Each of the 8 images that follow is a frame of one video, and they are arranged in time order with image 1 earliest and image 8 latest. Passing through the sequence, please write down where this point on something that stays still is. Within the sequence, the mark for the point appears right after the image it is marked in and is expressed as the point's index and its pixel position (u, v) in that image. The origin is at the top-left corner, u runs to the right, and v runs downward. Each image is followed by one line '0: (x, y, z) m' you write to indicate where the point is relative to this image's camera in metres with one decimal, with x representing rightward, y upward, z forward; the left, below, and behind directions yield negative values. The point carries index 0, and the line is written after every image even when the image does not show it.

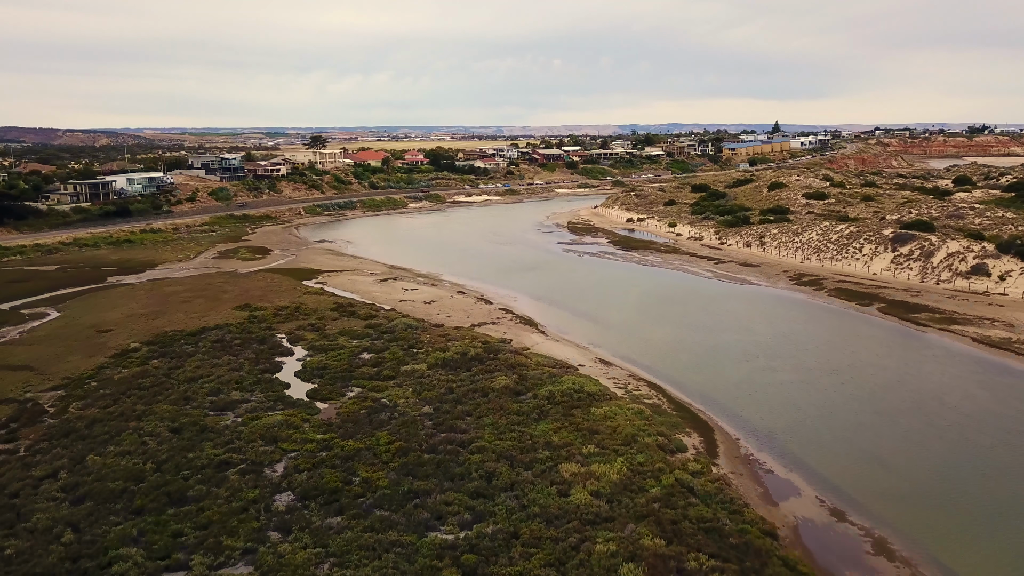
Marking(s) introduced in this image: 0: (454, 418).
0: (-1.1, -2.5, +15.5) m
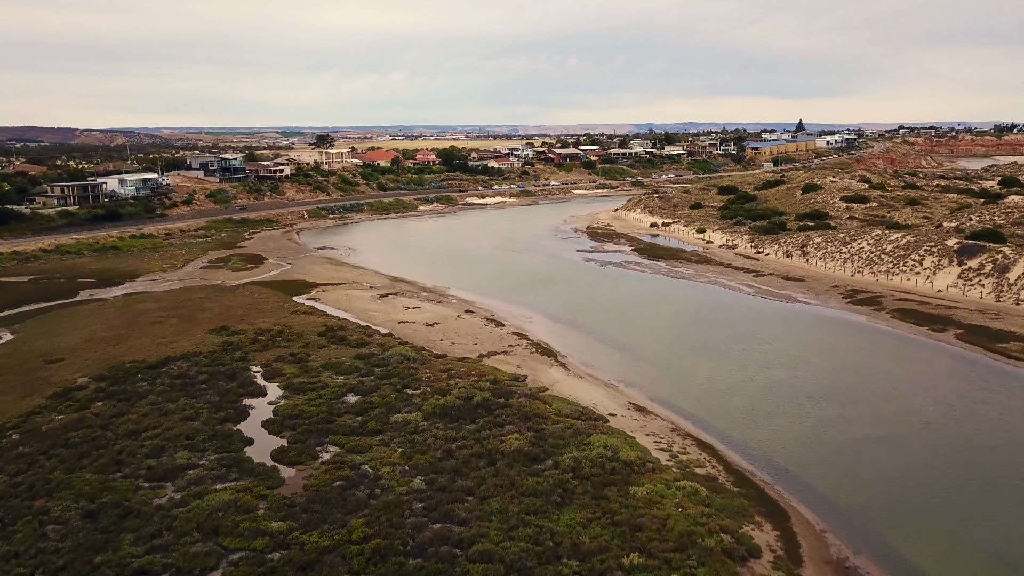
0: (-0.9, -3.1, +11.9) m
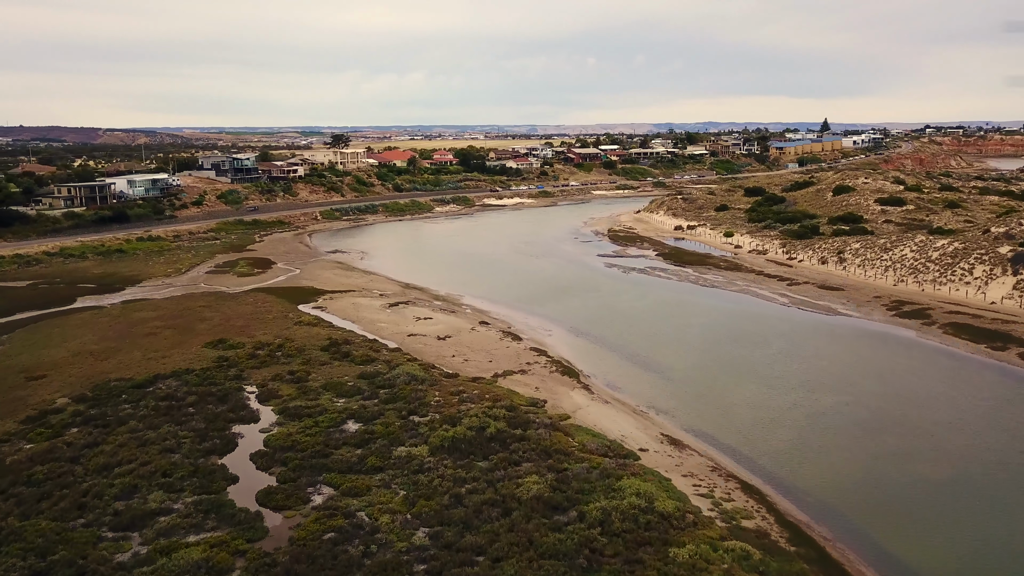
0: (-0.7, -3.4, +10.2) m
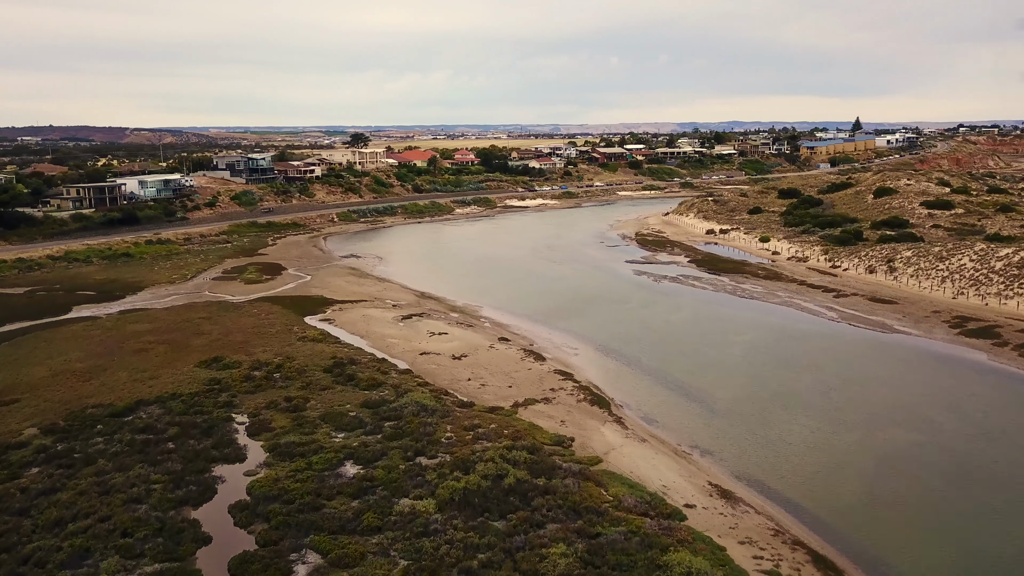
0: (-0.4, -3.8, +8.0) m
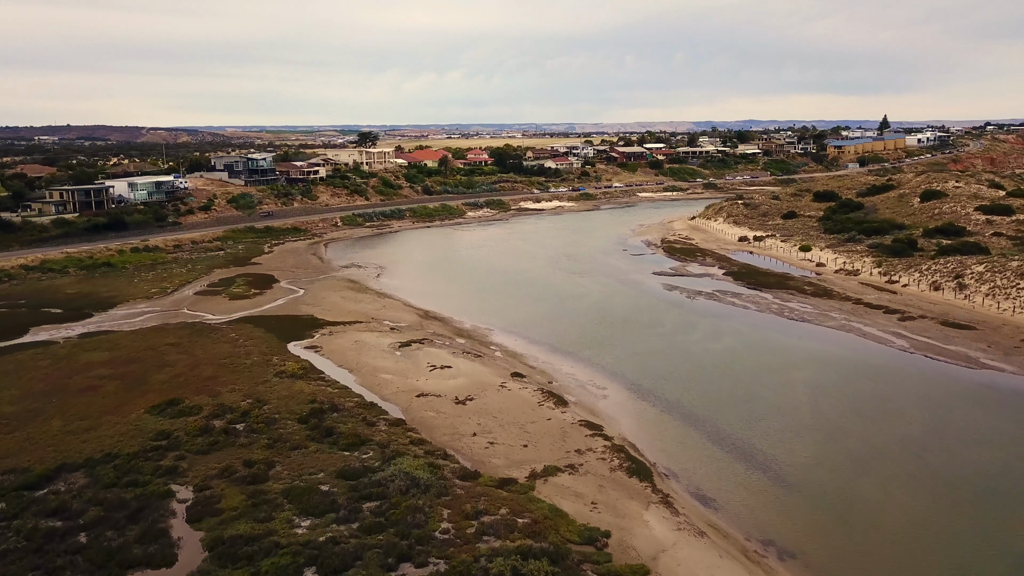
0: (-0.3, -4.4, +4.5) m
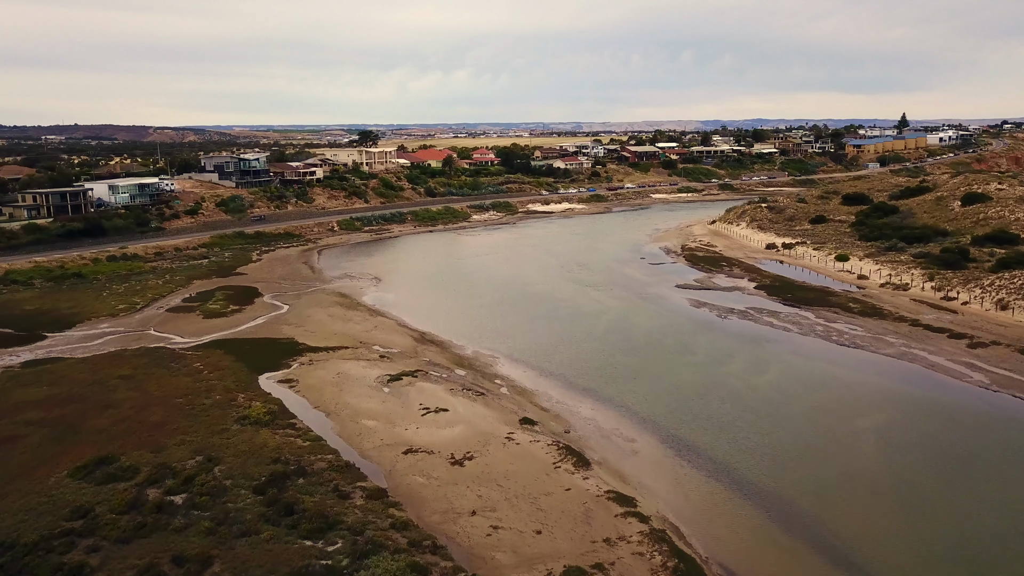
0: (-0.3, -5.0, +1.3) m
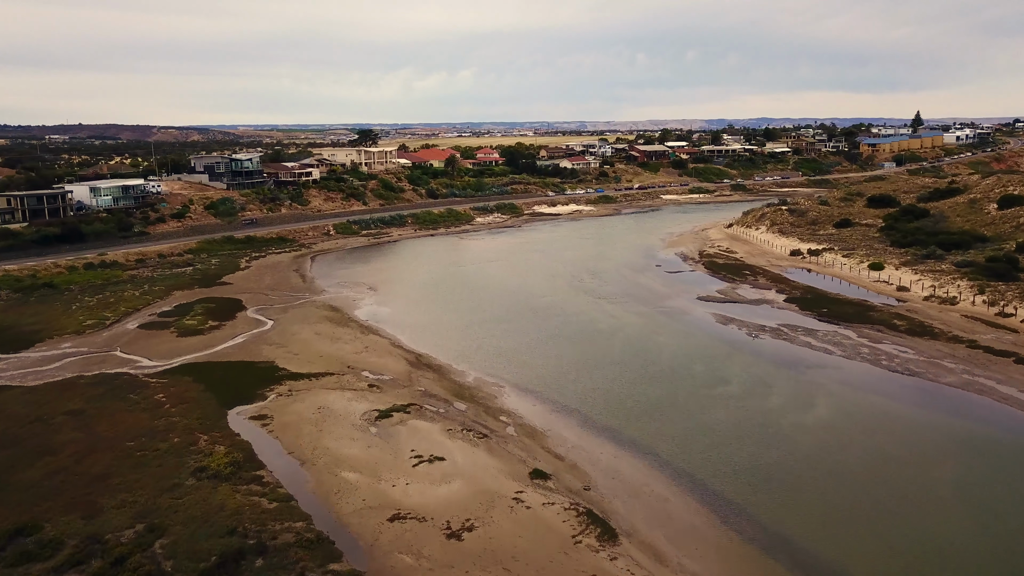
0: (-0.2, -5.5, -1.3) m
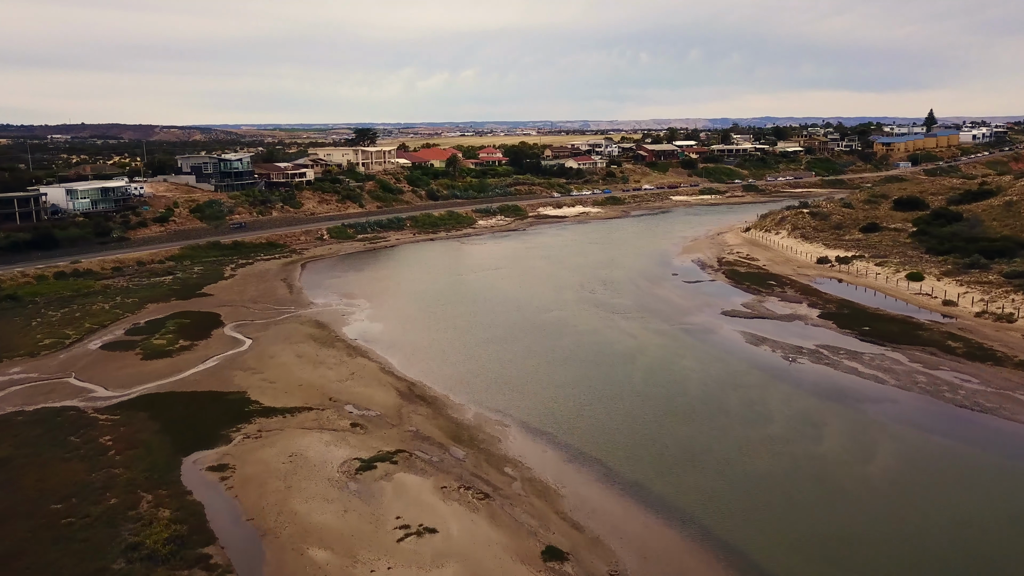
0: (-0.2, -5.9, -3.9) m
